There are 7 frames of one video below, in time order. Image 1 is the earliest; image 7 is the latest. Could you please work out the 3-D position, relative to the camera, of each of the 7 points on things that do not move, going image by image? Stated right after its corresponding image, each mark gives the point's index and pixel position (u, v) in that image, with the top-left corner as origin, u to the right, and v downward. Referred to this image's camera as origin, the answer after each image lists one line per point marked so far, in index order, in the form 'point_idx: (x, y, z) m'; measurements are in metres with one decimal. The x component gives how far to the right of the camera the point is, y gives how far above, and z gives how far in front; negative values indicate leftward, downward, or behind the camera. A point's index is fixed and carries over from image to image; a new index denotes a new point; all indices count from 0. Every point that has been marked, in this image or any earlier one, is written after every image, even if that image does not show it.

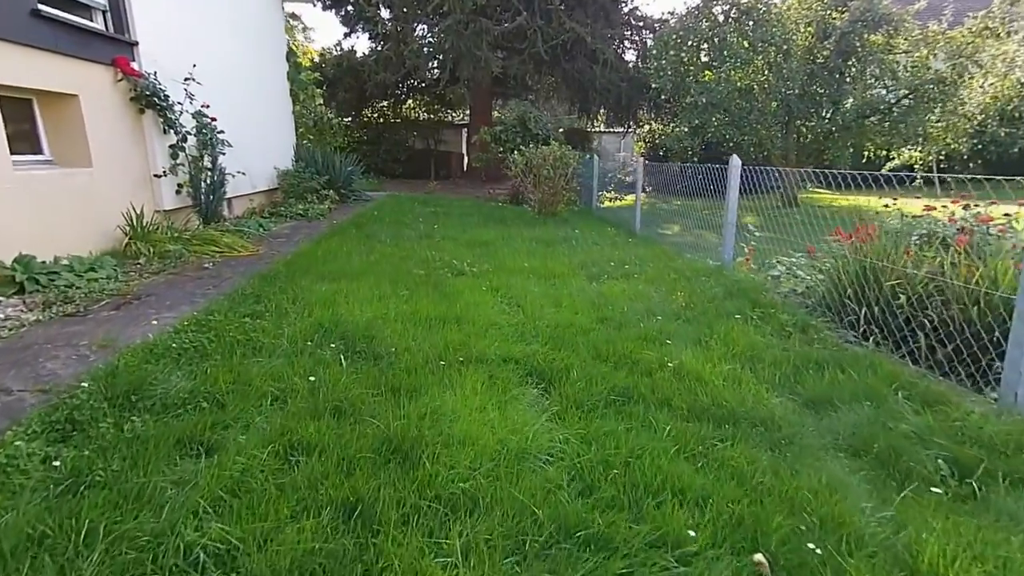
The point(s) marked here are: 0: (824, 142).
0: (+5.8, +2.7, +10.0) m
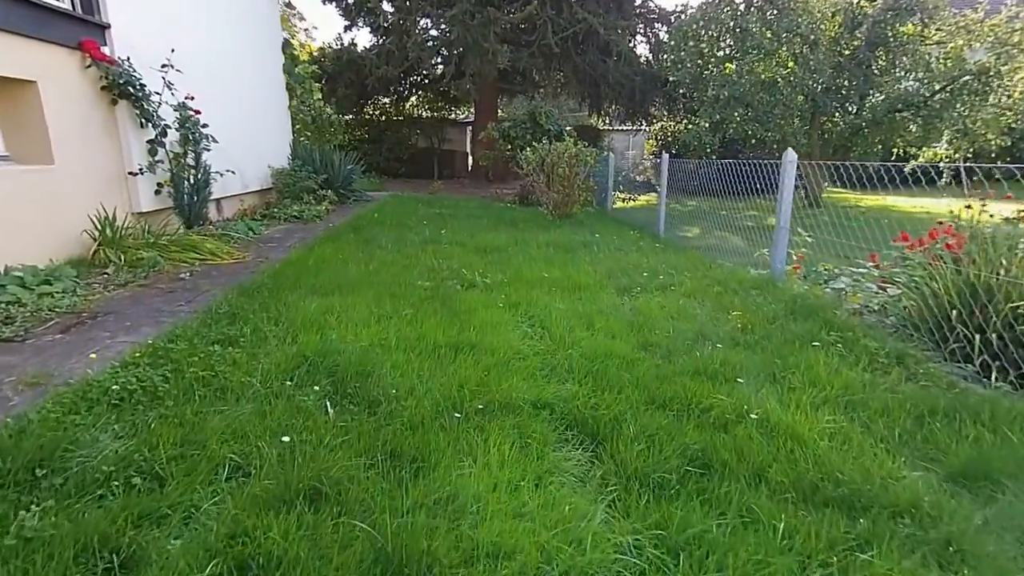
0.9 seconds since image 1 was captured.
0: (+5.9, +2.6, +9.5) m
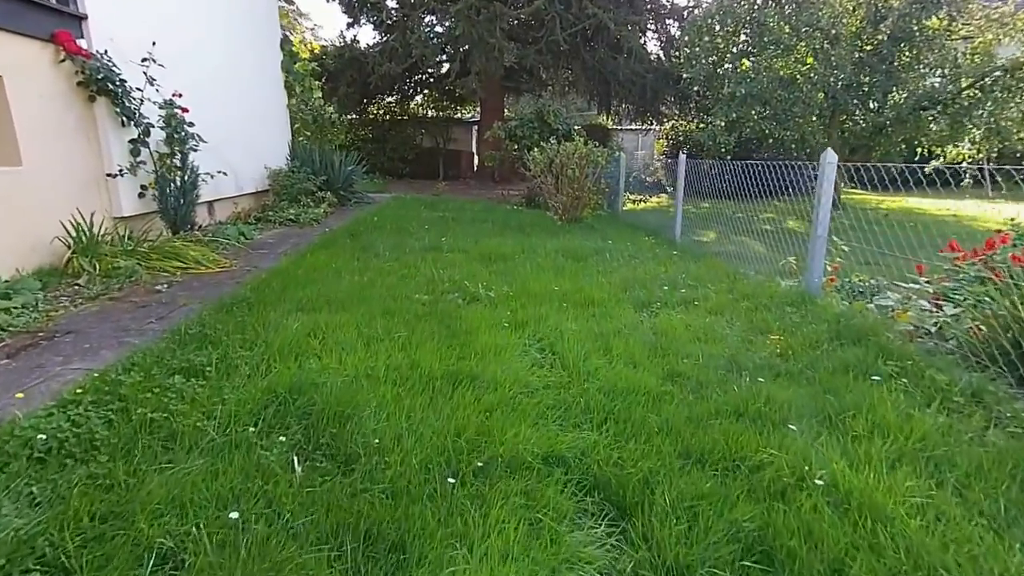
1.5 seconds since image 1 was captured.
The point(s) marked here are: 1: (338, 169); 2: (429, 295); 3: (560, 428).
0: (+6.0, +2.5, +9.1) m
1: (-2.6, +1.8, +8.0) m
2: (-0.5, 0.0, +3.3) m
3: (+0.2, -0.4, +1.7) m
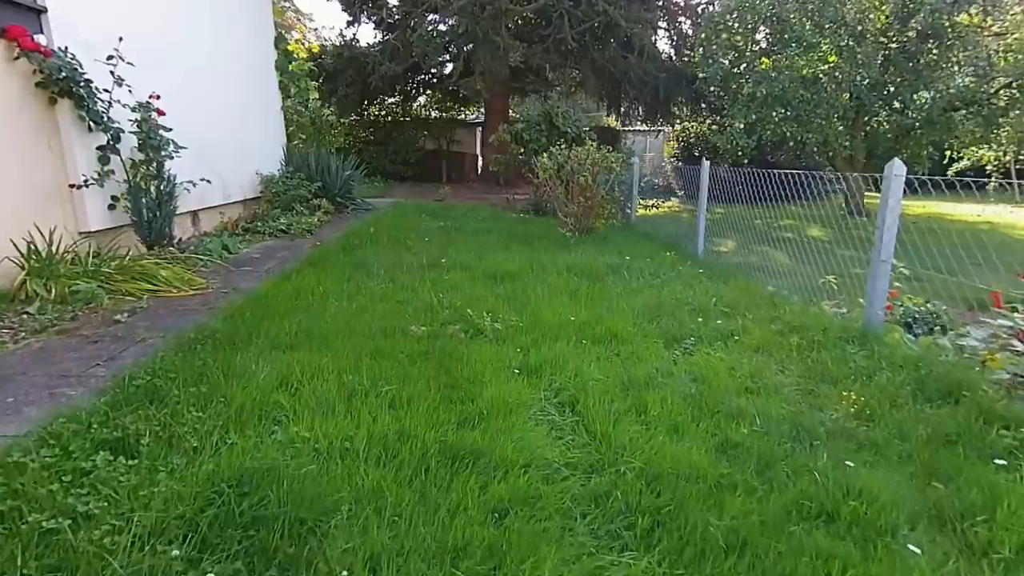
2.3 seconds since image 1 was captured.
0: (+6.1, +2.3, +8.6) m
1: (-2.5, +1.6, +7.6) m
2: (-0.5, -0.2, +2.9) m
3: (+0.2, -0.6, +1.3) m
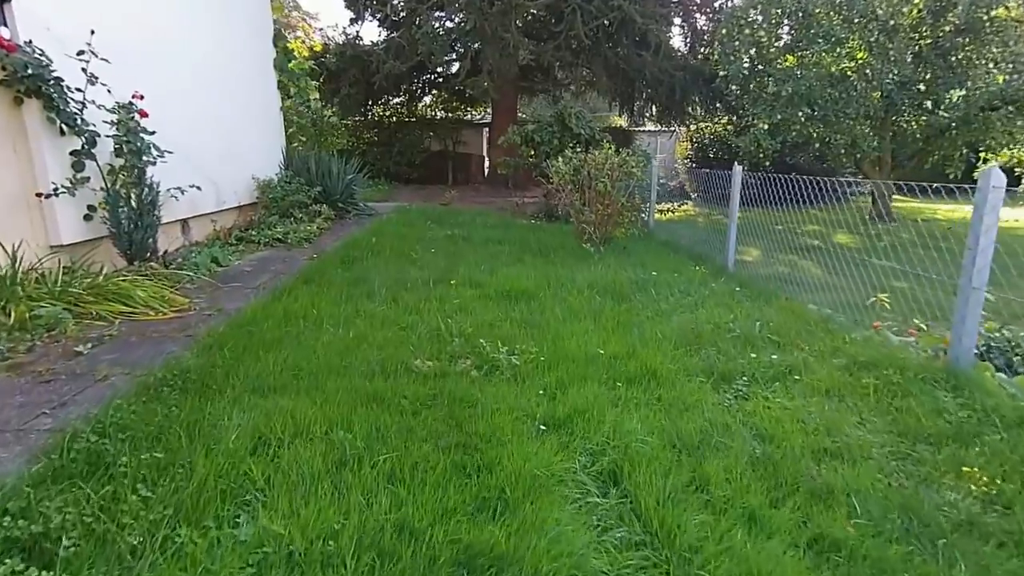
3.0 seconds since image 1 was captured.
0: (+6.3, +2.2, +8.1) m
1: (-2.3, +1.5, +7.2) m
2: (-0.4, -0.3, +2.5) m
3: (+0.3, -0.7, +0.9) m
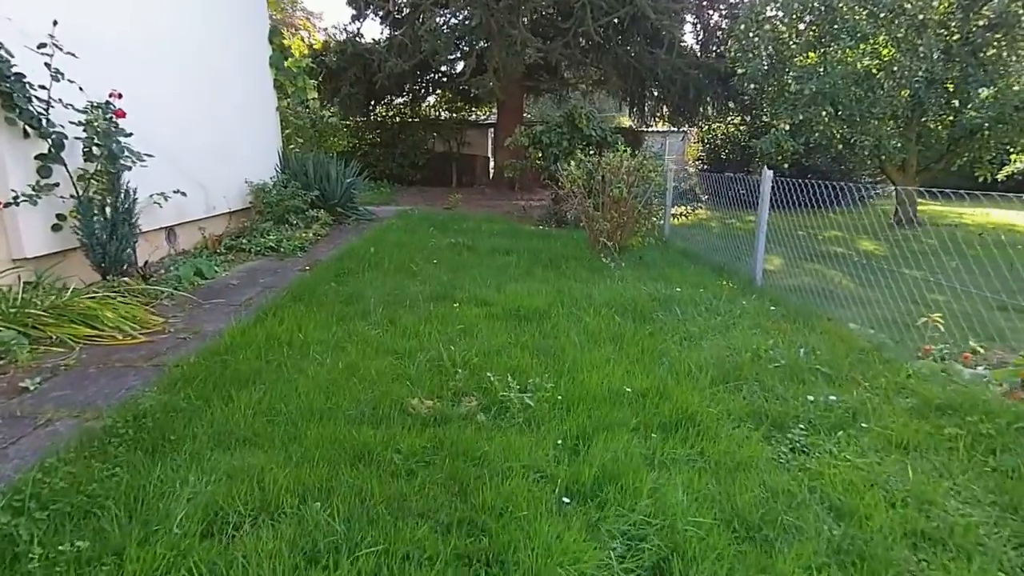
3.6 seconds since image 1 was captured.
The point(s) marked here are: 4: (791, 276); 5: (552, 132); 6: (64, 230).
0: (+6.4, +2.1, +7.7) m
1: (-2.3, +1.4, +6.9) m
2: (-0.3, -0.4, +2.1) m
3: (+0.3, -0.8, +0.5) m
4: (+2.8, +0.1, +5.5) m
5: (+0.5, +2.1, +7.3) m
6: (-2.9, +0.4, +3.5) m
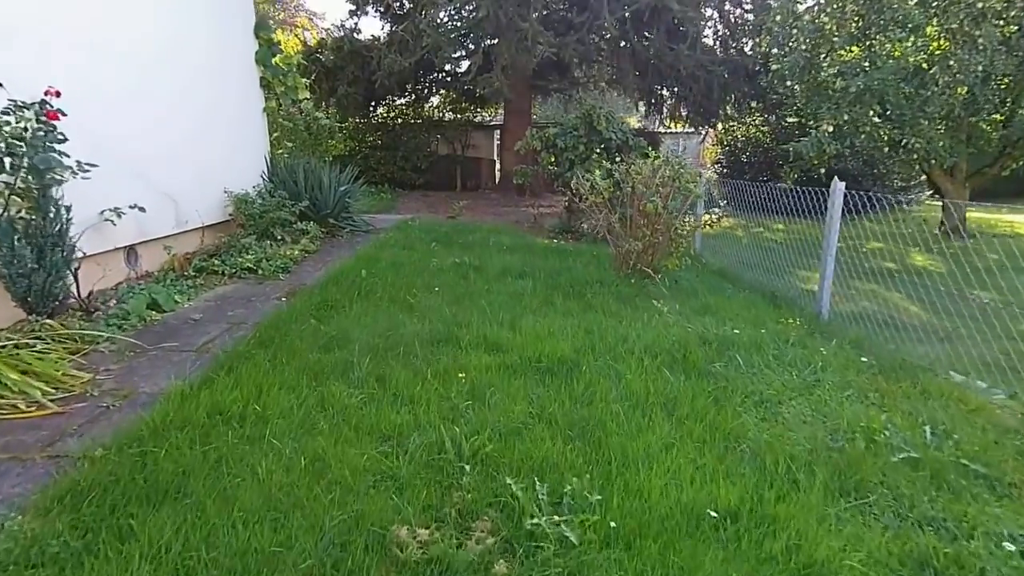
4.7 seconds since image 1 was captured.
0: (+6.5, +1.8, +7.0) m
1: (-2.1, +1.1, +6.2) m
2: (-0.2, -0.7, +1.4) m
3: (+0.4, -1.1, -0.2) m
4: (+2.9, -0.1, +4.8) m
5: (+0.7, +1.9, +6.6) m
6: (-2.8, +0.1, +2.8) m
